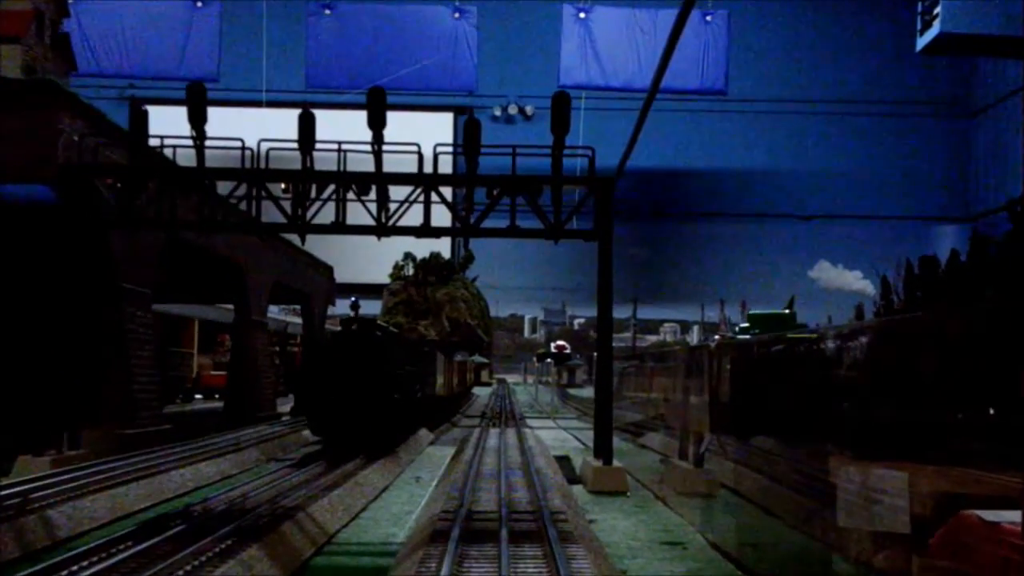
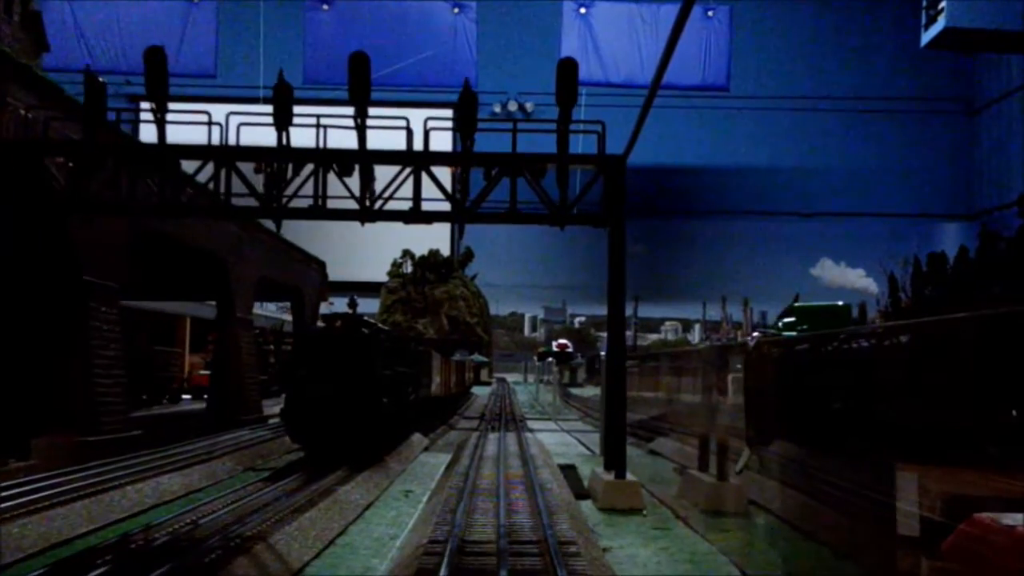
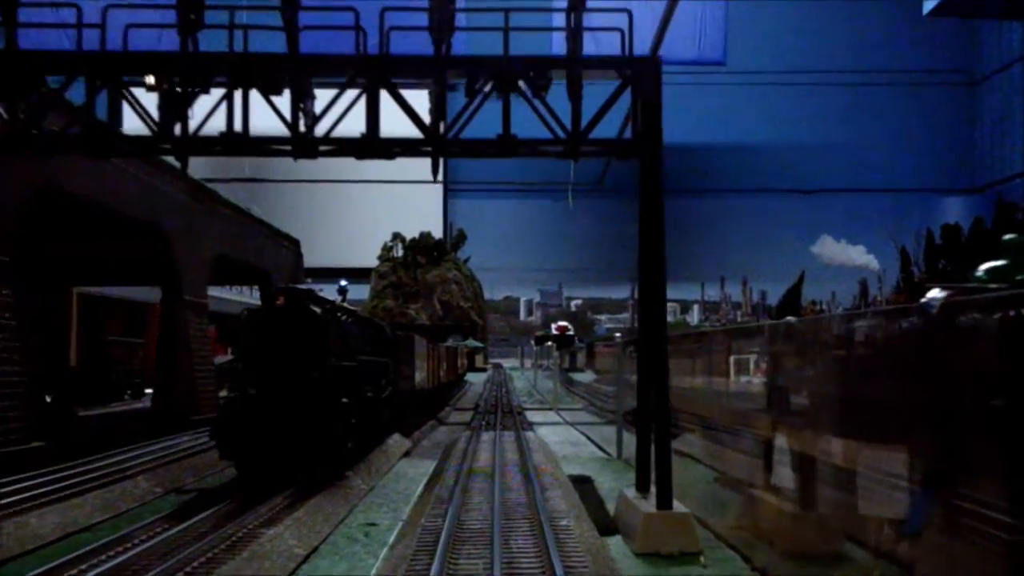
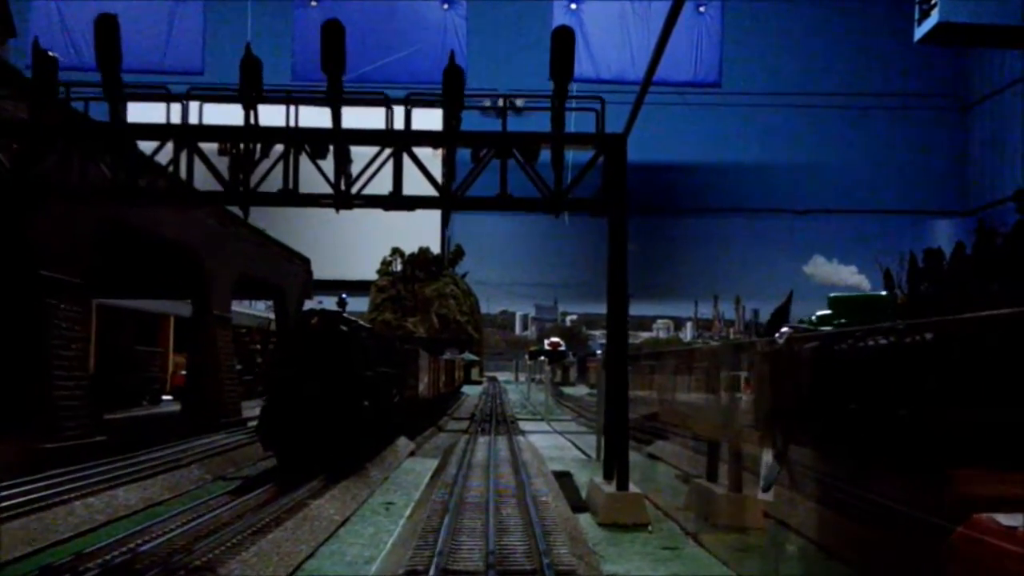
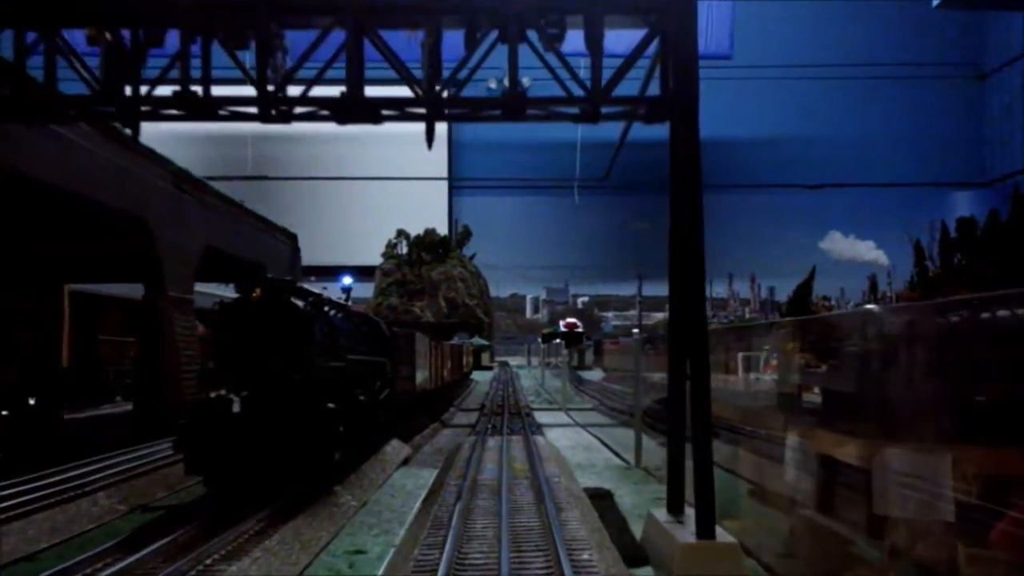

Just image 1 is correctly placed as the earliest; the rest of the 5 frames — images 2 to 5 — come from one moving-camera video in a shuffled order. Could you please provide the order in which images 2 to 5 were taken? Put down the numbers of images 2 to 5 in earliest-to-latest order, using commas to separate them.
2, 4, 3, 5
